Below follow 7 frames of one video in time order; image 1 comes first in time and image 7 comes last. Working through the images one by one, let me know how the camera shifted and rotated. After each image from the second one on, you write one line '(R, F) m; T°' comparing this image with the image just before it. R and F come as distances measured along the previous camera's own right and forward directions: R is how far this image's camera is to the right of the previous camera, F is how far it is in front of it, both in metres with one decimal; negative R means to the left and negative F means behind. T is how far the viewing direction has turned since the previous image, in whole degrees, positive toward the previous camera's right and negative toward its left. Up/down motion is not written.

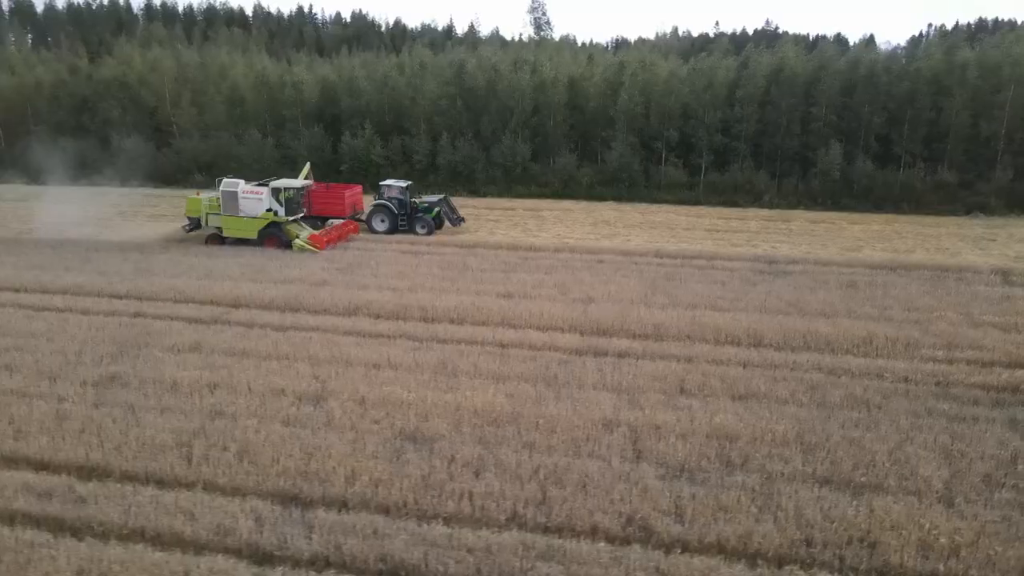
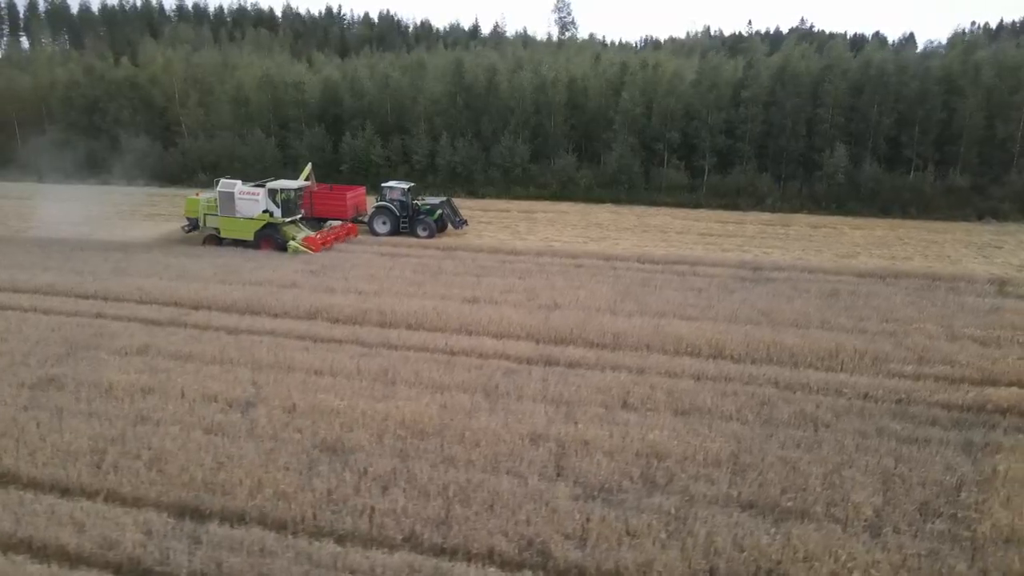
(+1.0, +0.3) m; -3°
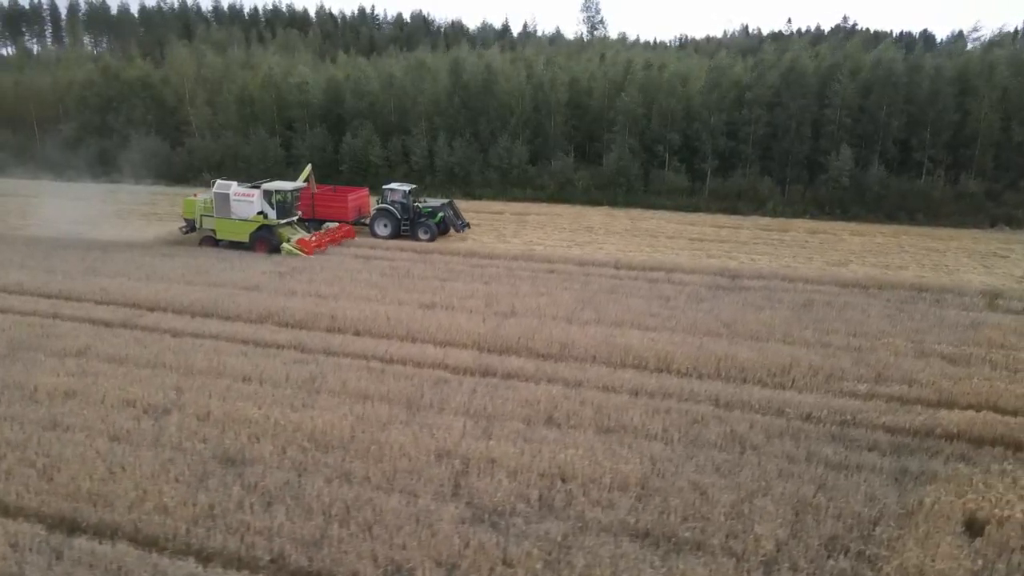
(+1.2, +0.3) m; -3°
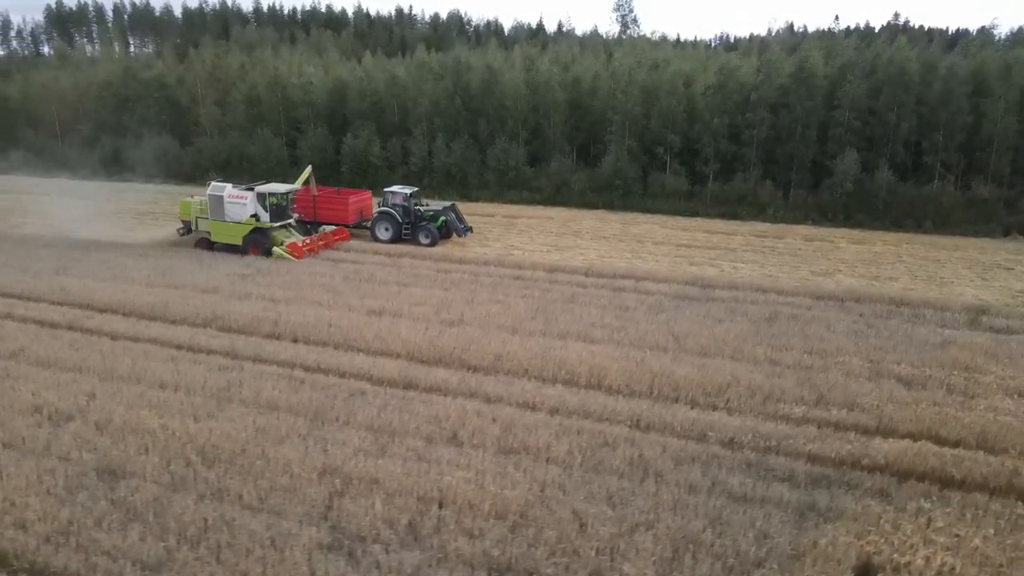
(+1.4, +0.4) m; -3°
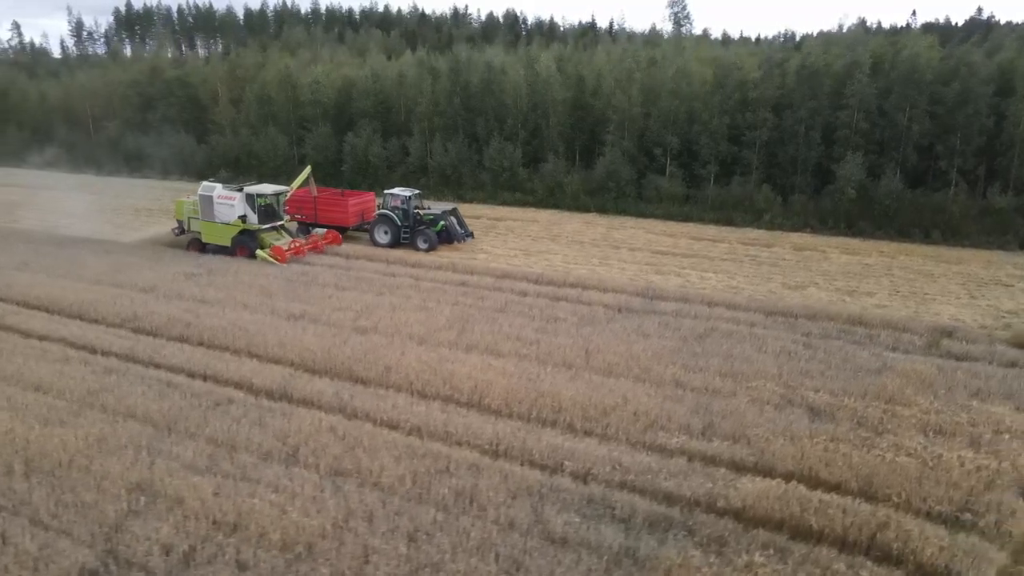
(+2.0, +0.6) m; -5°
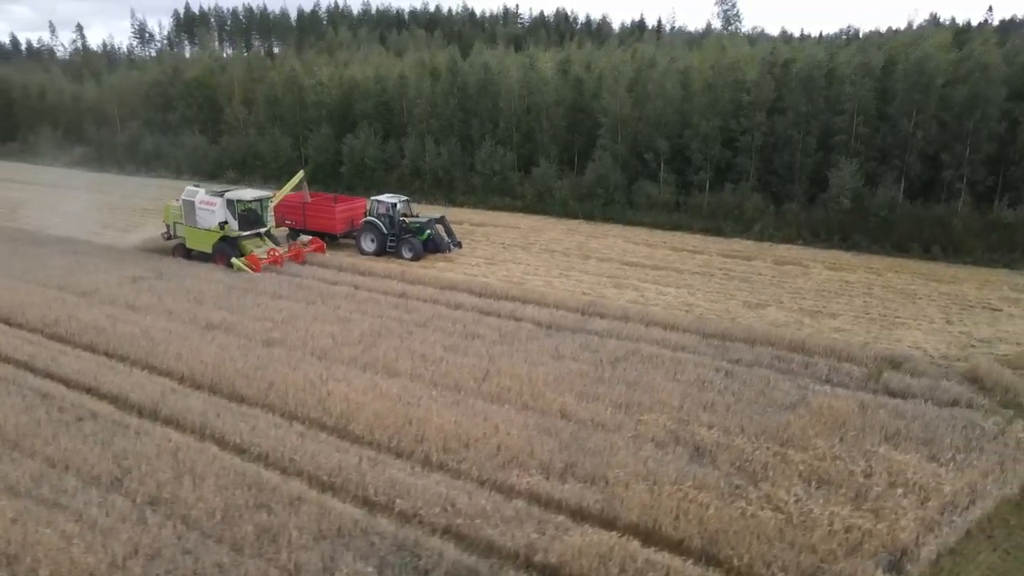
(+1.9, +0.6) m; -5°
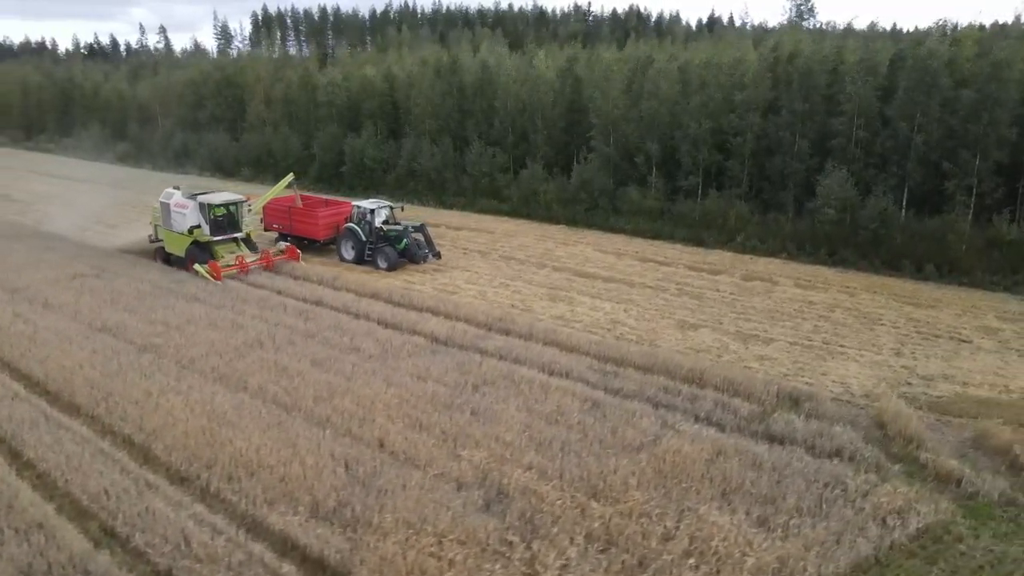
(+2.5, +0.9) m; -6°
